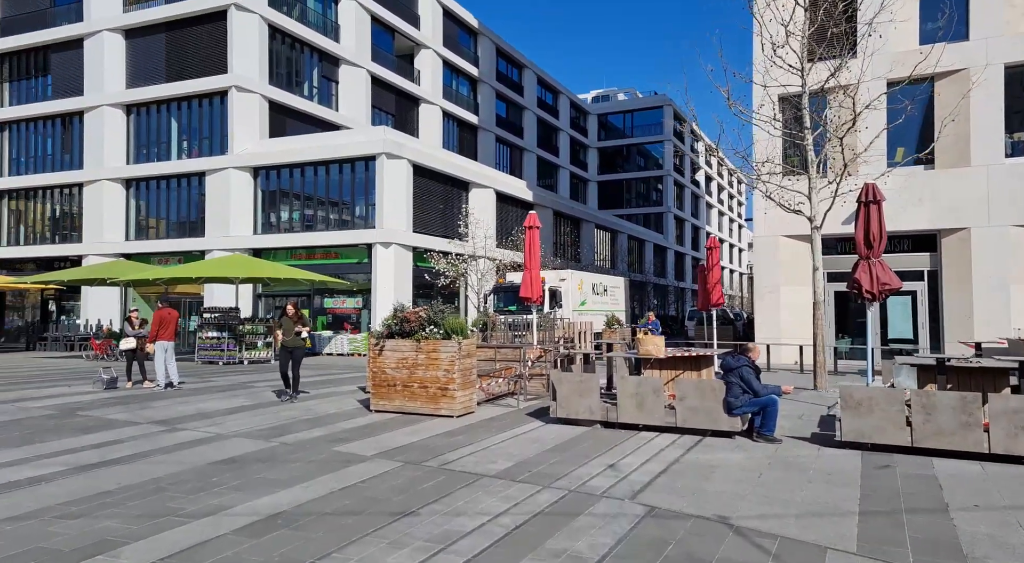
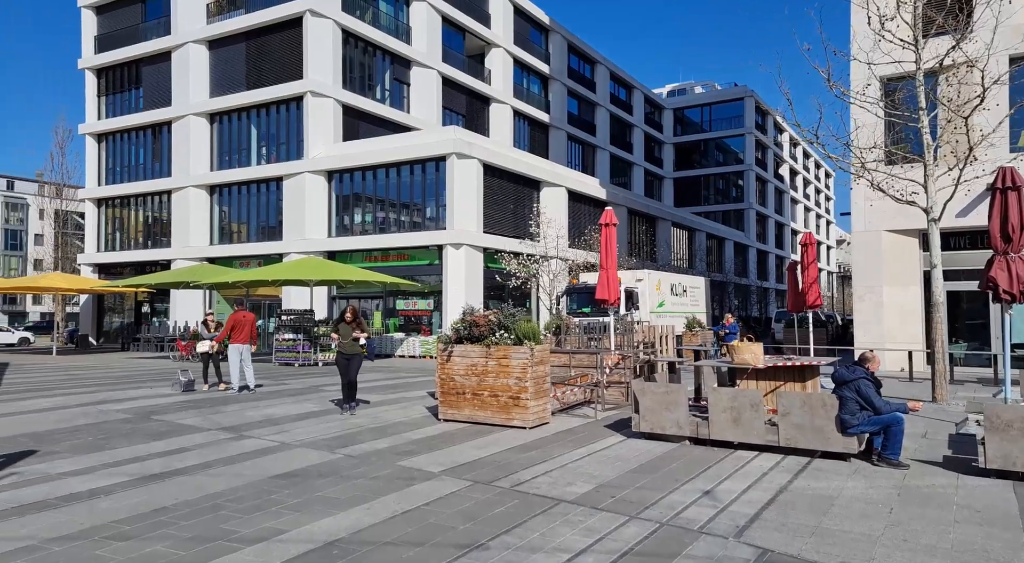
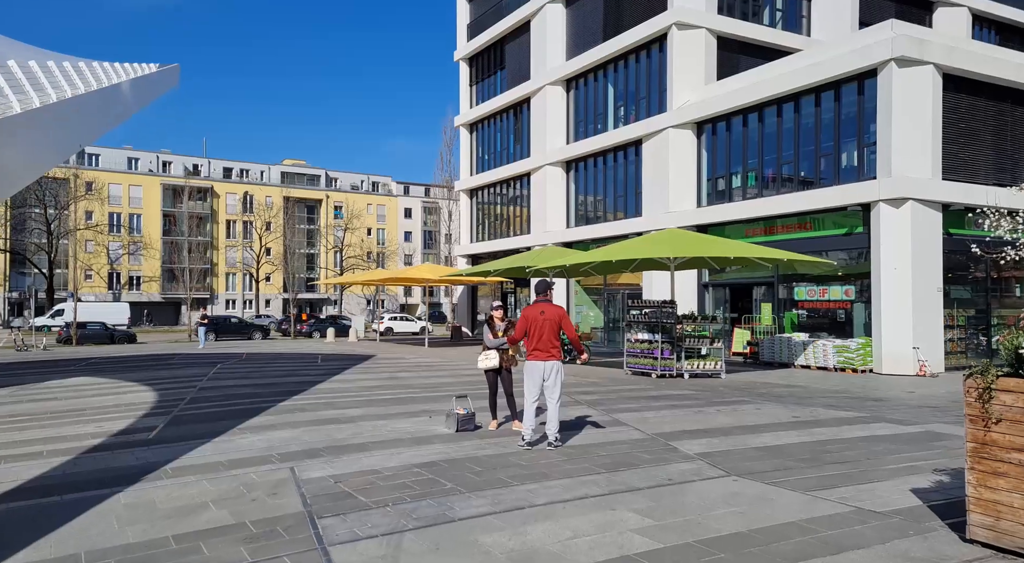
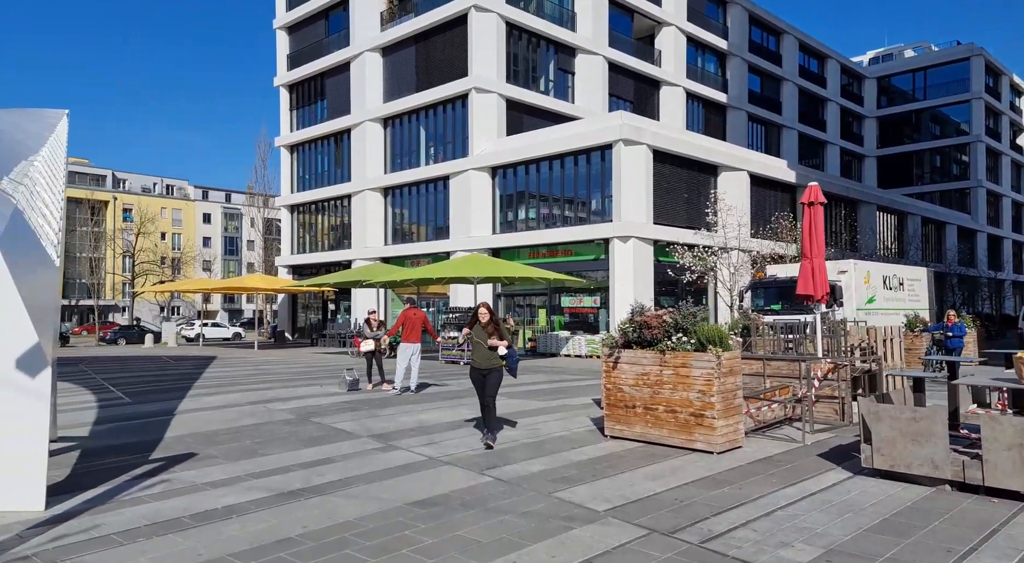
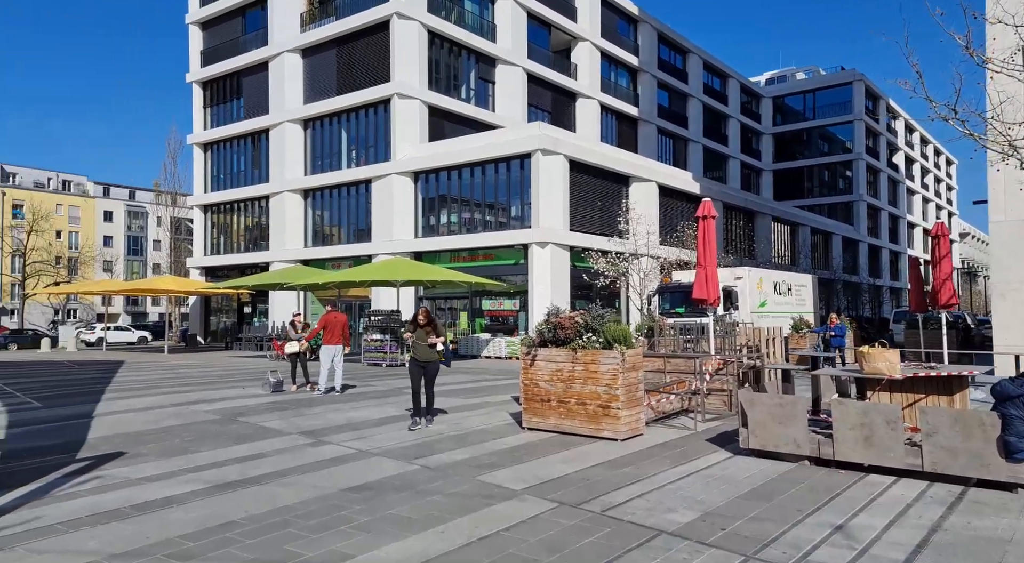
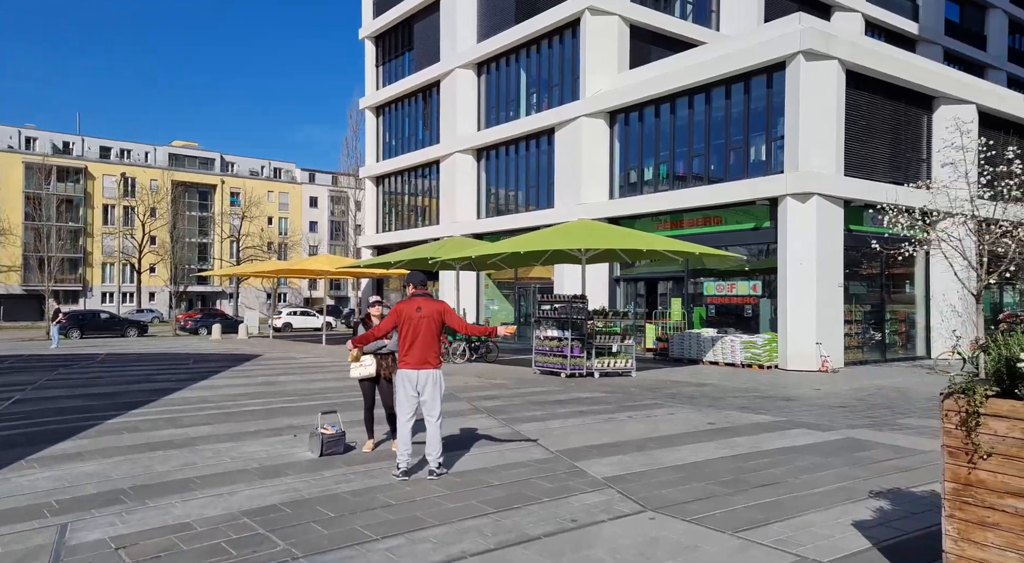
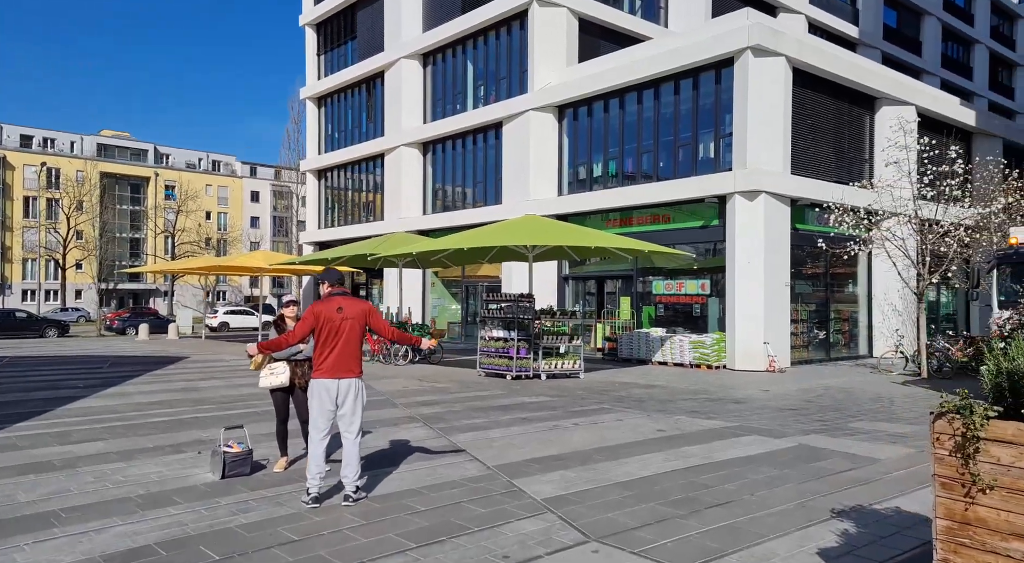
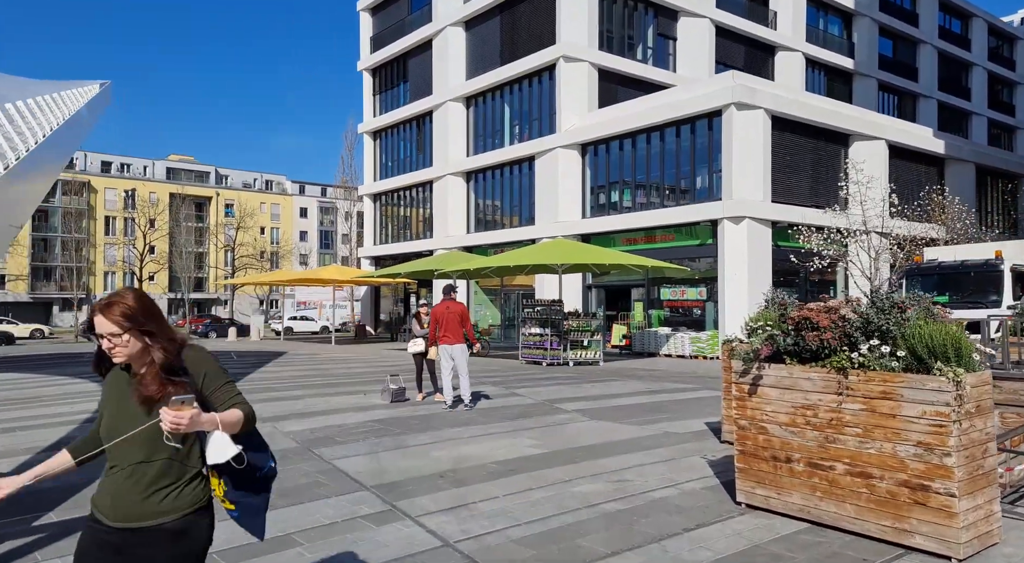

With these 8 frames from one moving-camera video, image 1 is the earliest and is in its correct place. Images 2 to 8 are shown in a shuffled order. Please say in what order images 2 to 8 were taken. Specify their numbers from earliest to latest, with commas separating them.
2, 5, 4, 8, 3, 6, 7
